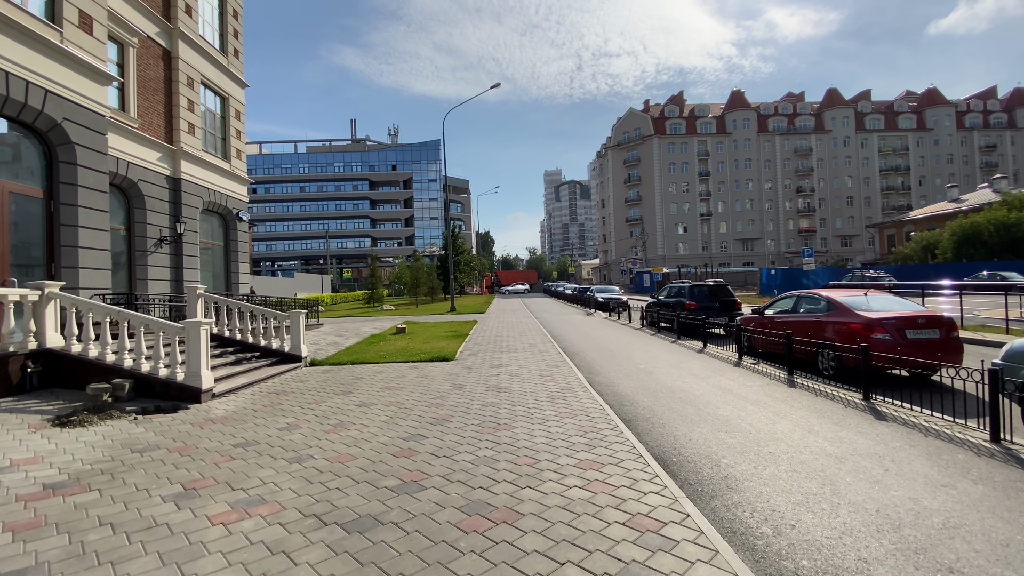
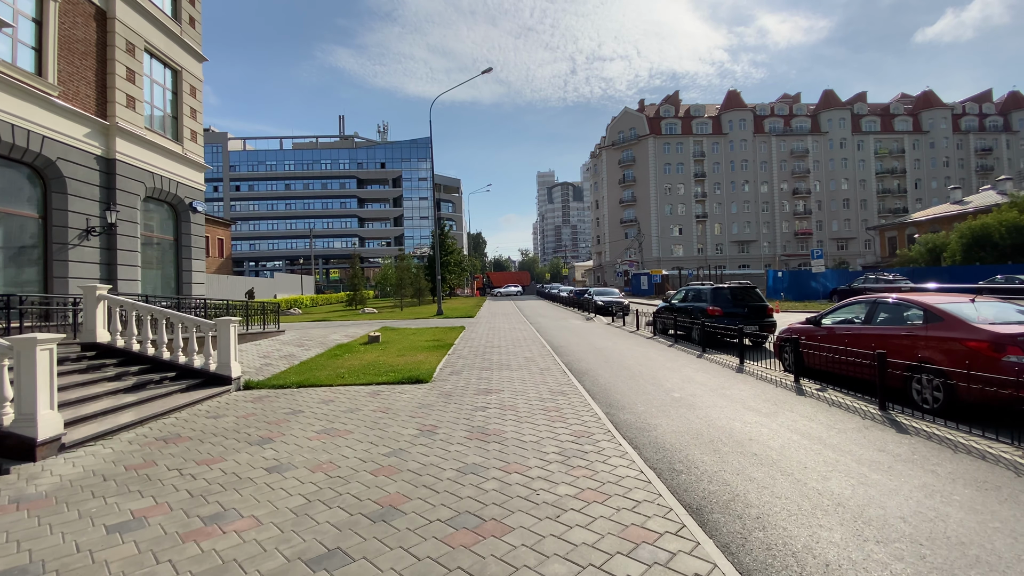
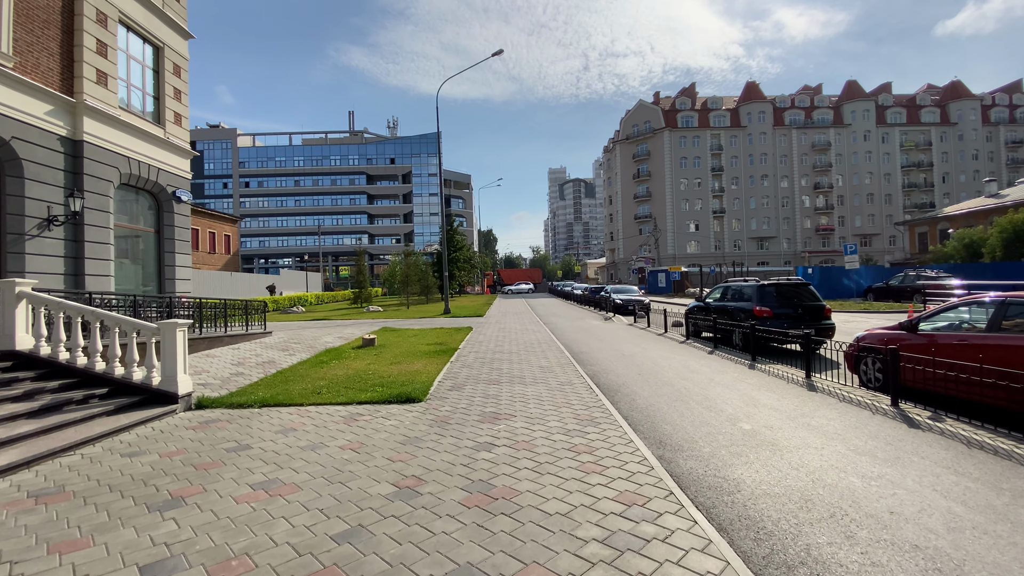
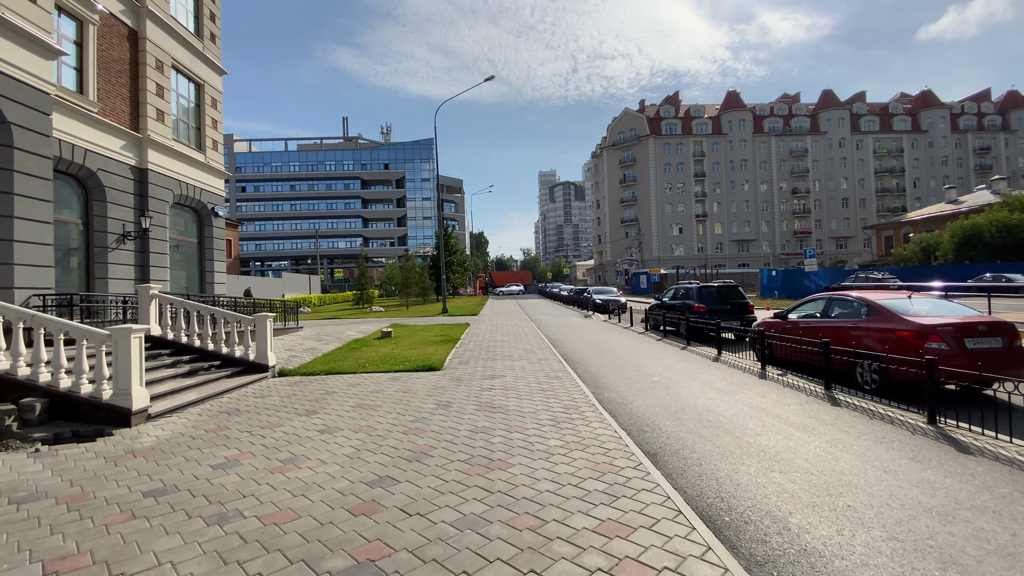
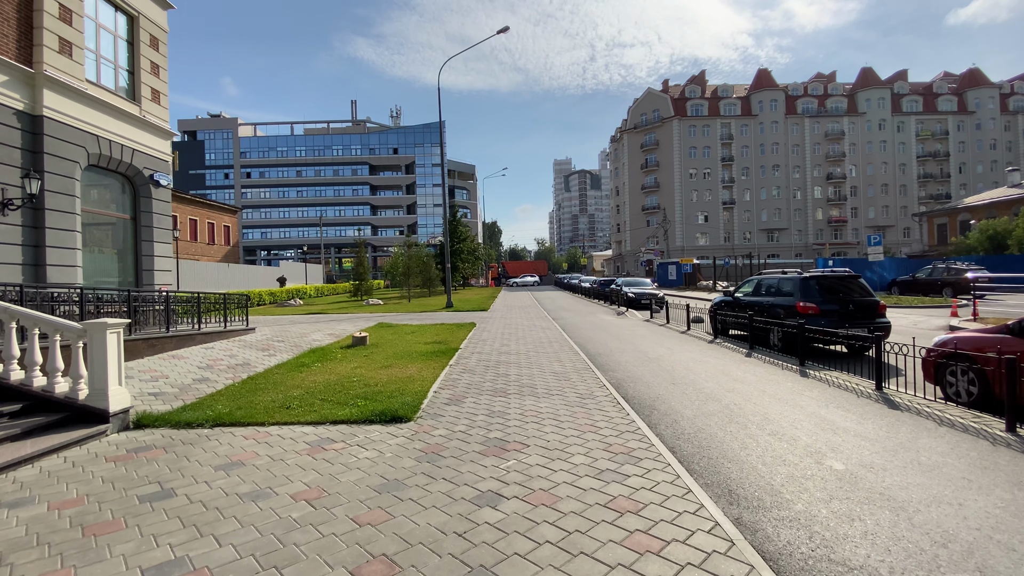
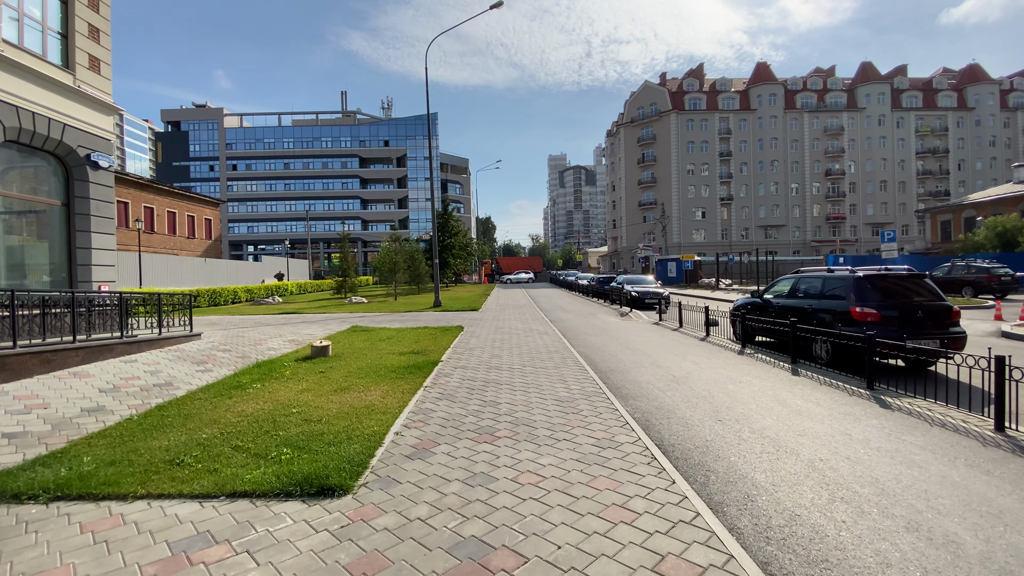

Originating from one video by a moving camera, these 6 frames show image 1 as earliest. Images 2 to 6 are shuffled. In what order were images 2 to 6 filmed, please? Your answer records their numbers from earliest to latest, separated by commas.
4, 2, 3, 5, 6
